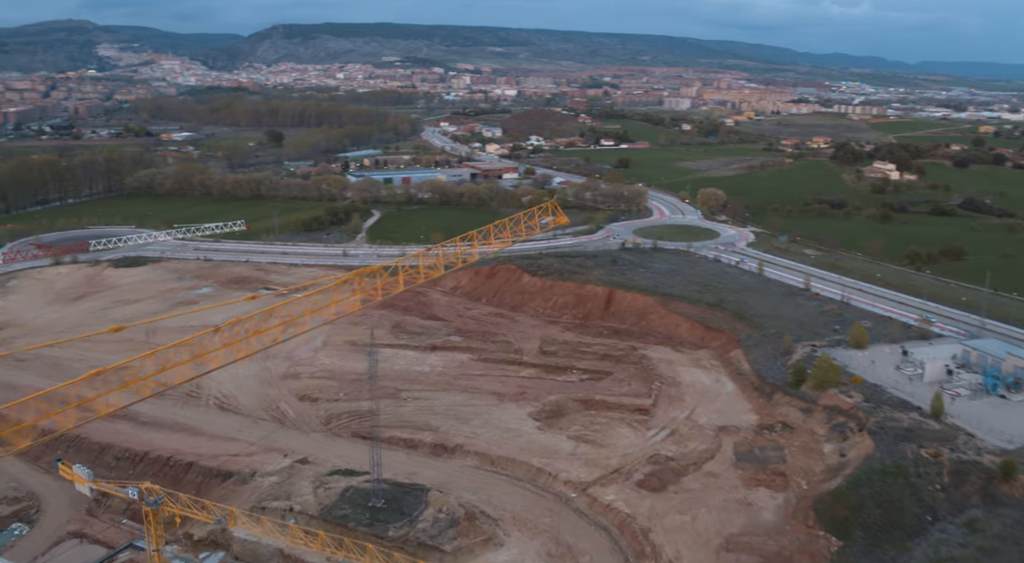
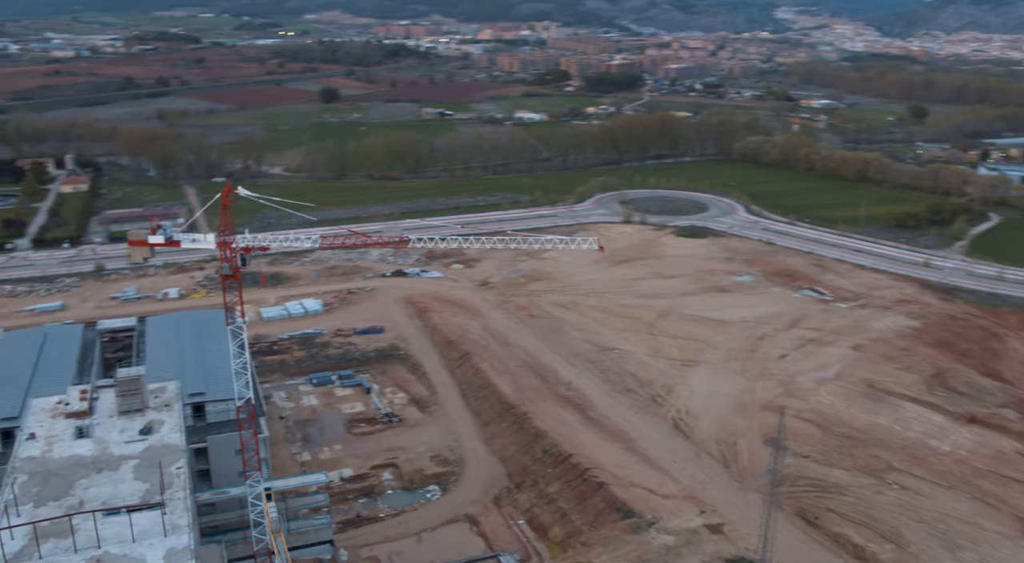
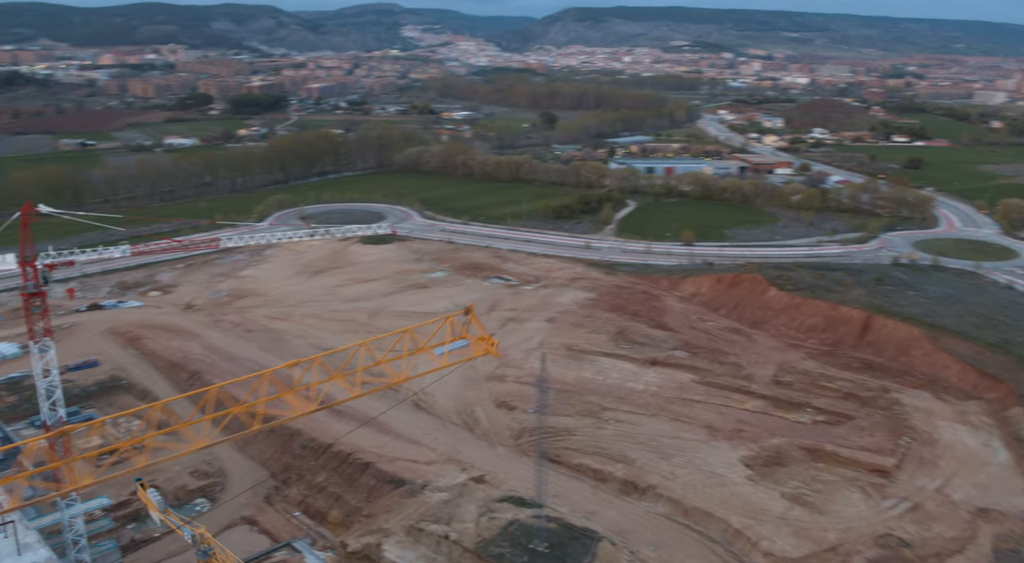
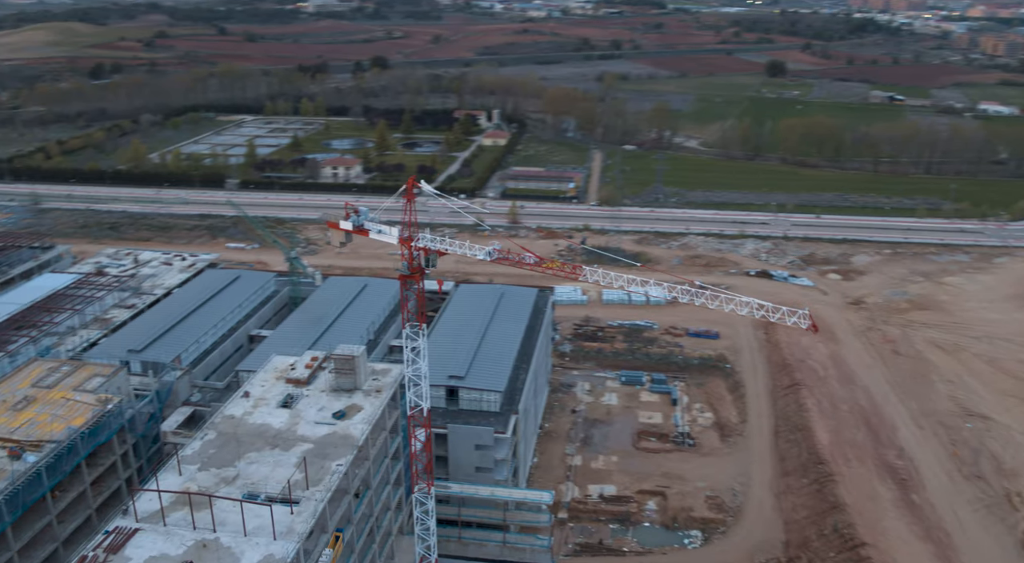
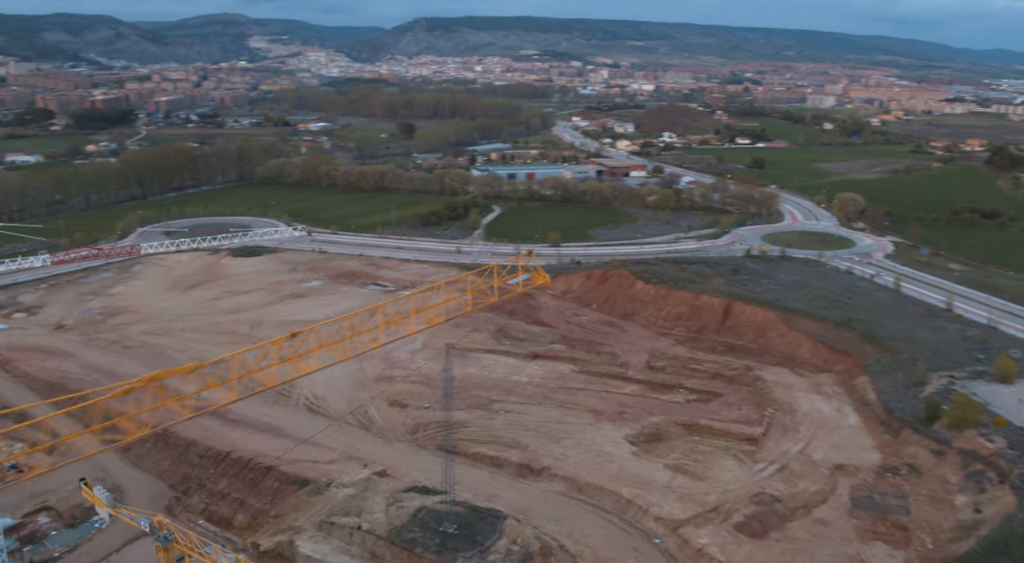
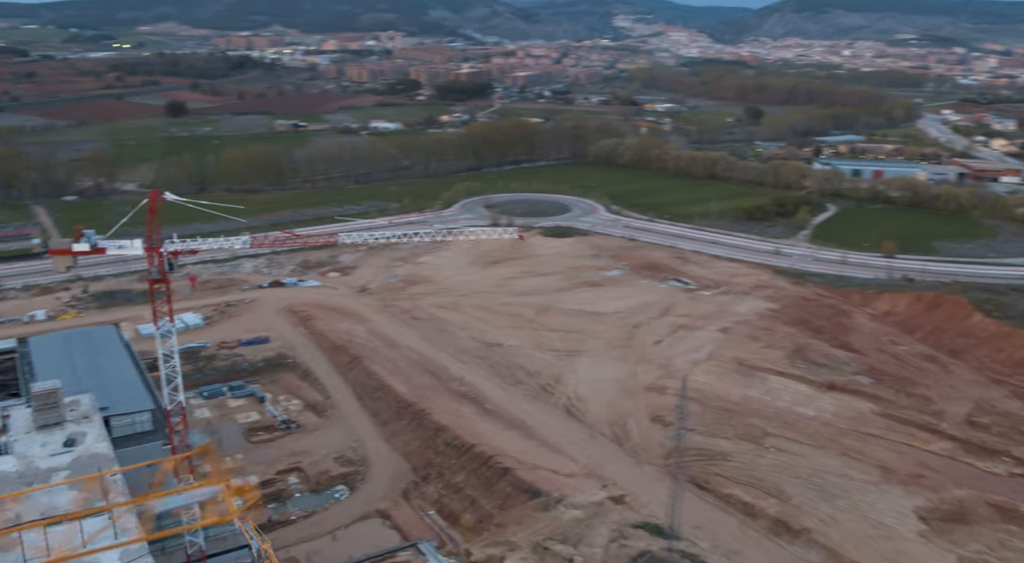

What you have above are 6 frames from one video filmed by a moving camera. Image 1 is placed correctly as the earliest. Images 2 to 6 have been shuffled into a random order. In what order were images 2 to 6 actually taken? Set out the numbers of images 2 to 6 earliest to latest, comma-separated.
5, 3, 6, 2, 4
